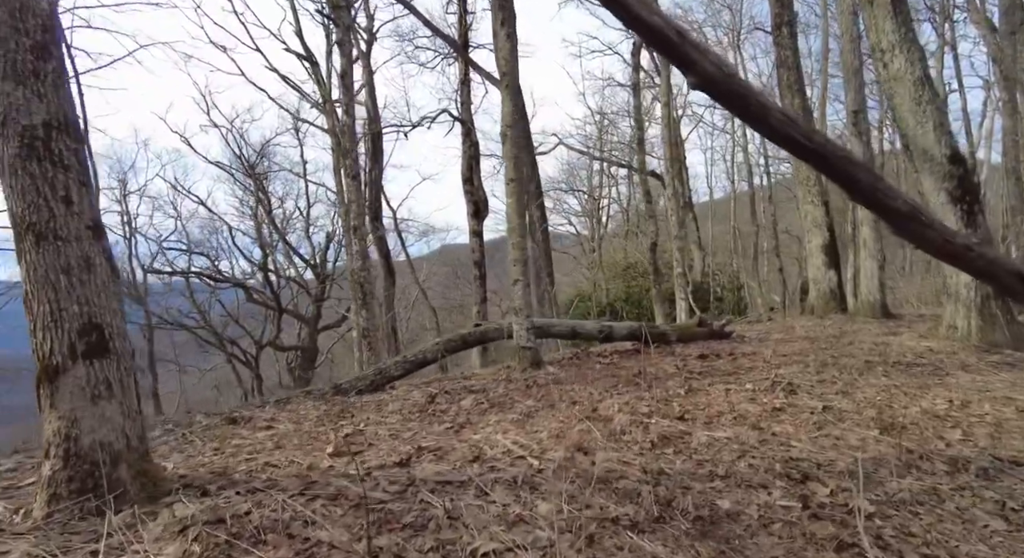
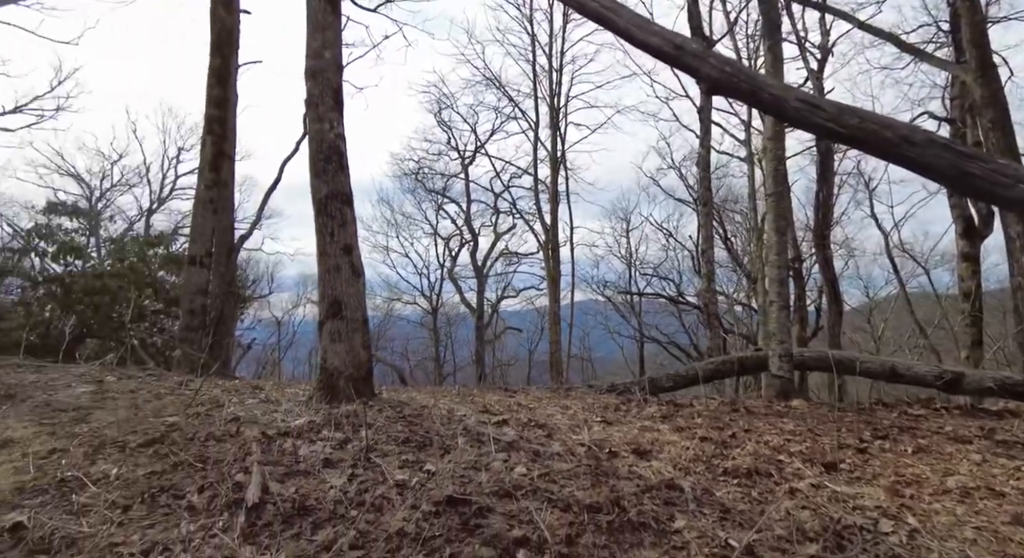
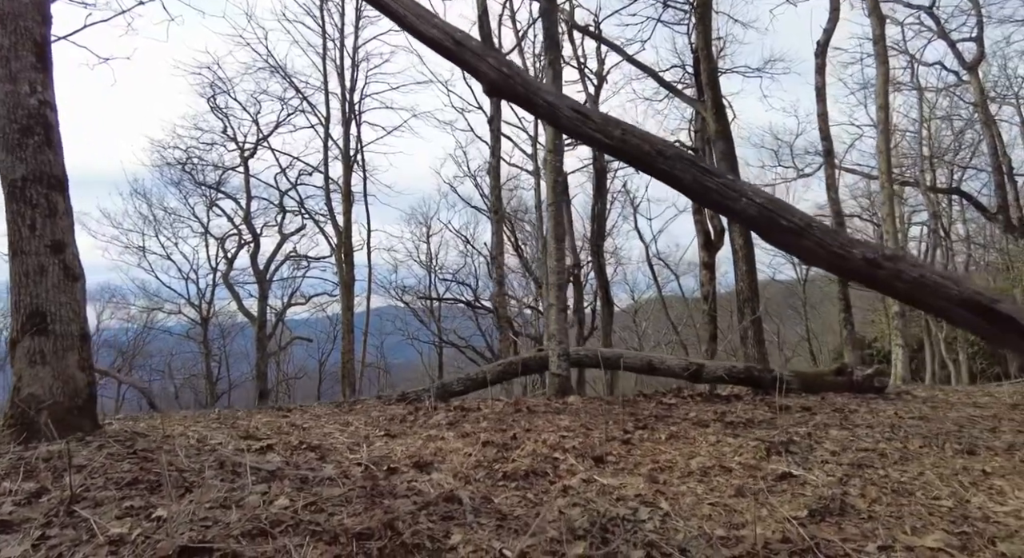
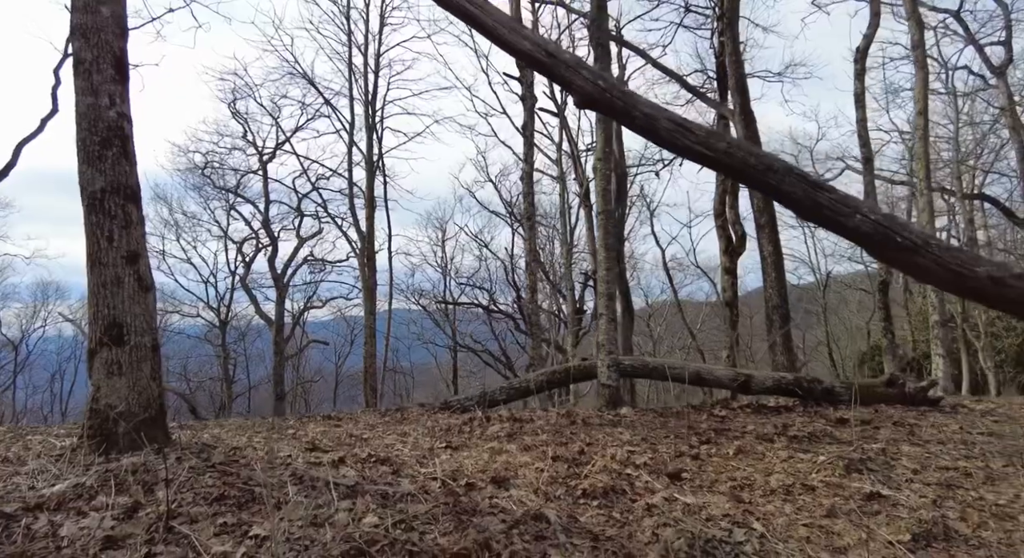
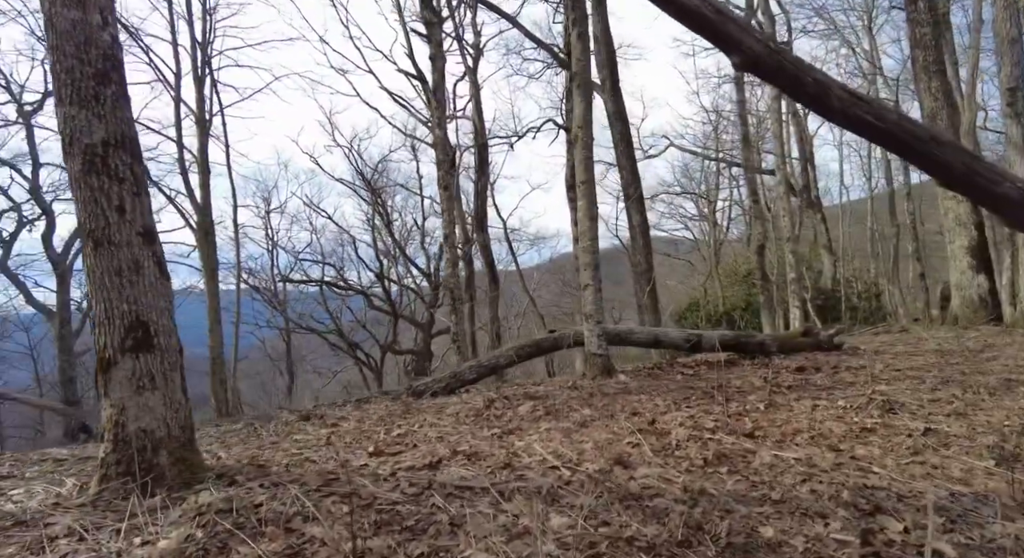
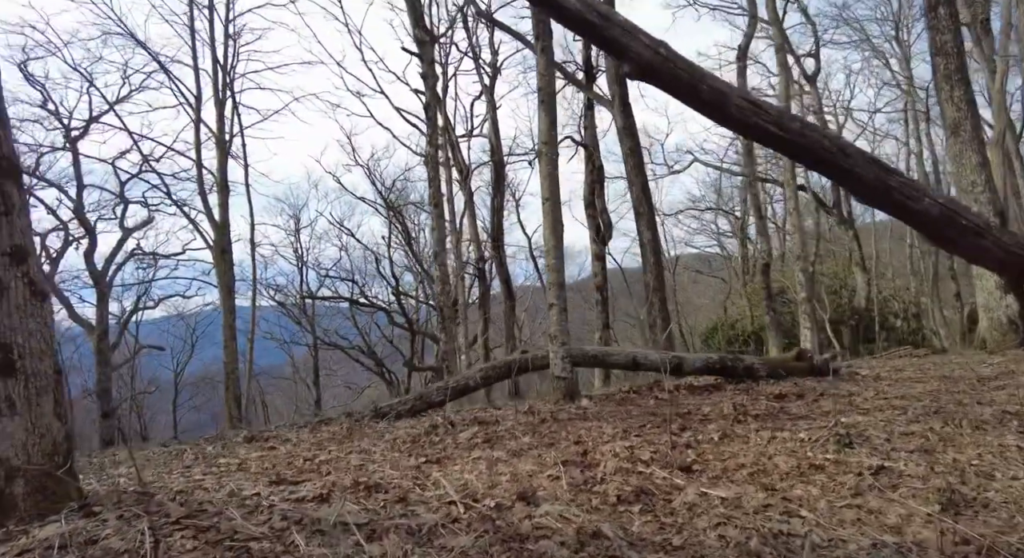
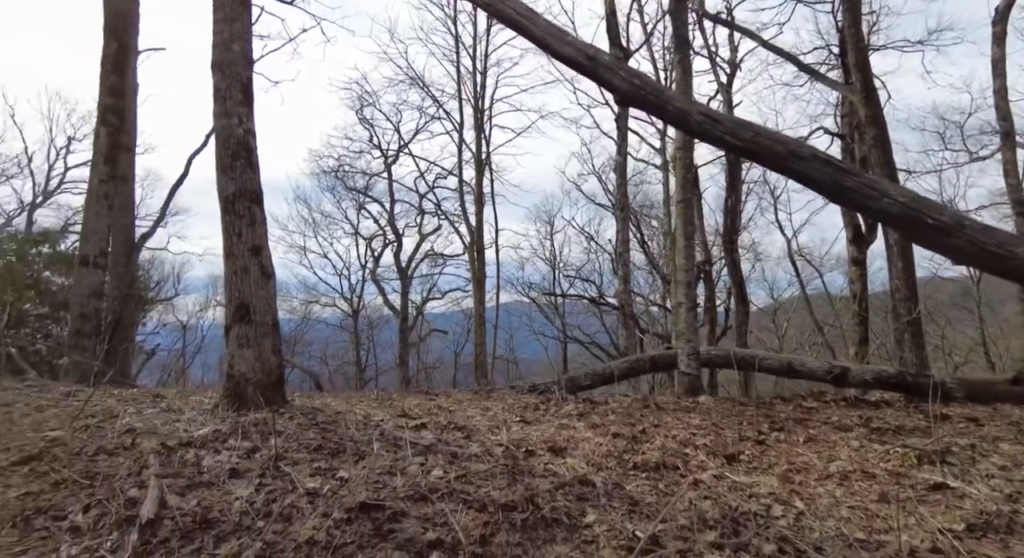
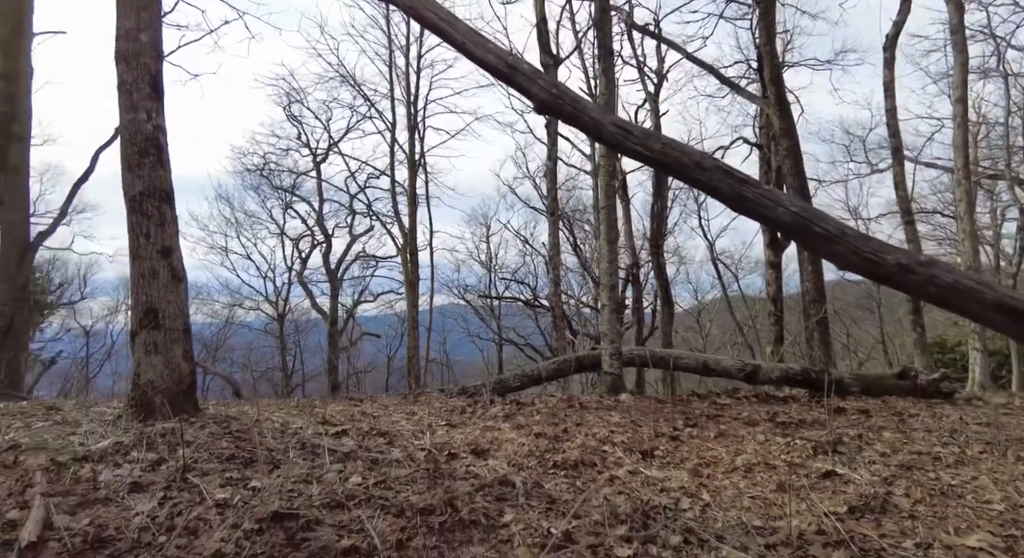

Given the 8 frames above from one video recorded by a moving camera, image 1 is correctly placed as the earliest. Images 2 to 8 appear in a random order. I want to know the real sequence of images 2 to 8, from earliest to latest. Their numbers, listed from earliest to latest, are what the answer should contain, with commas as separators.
5, 6, 4, 3, 8, 7, 2
